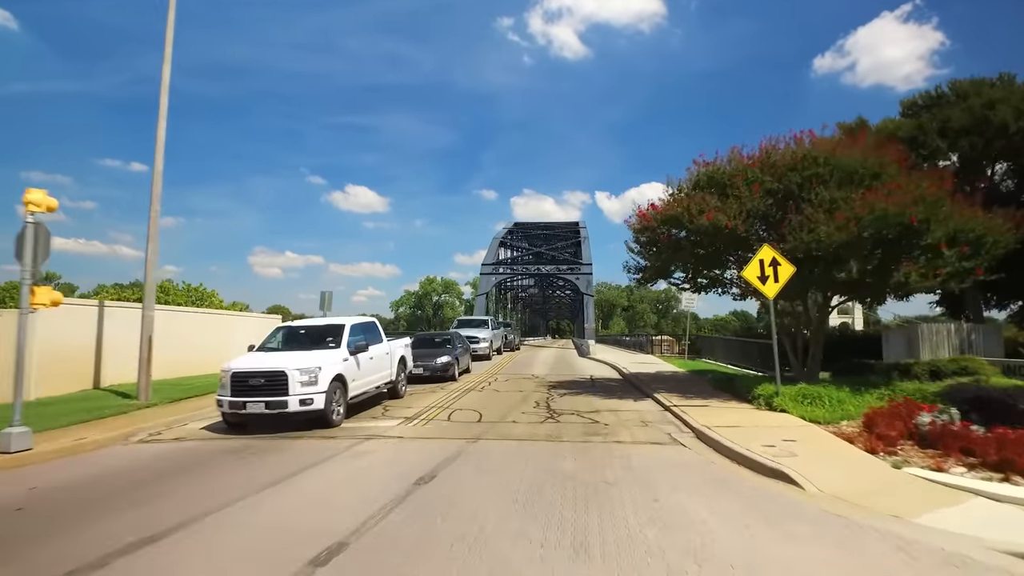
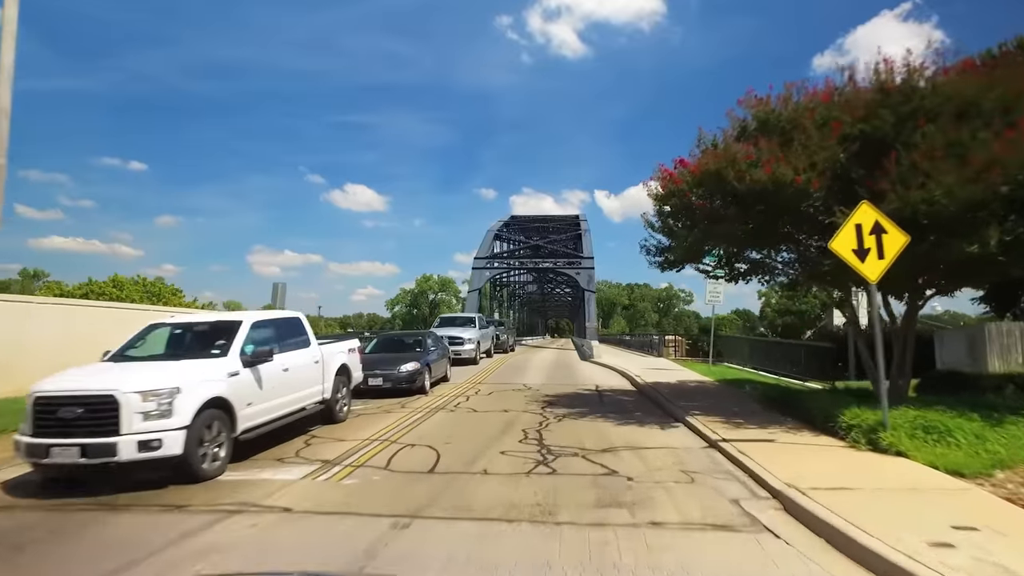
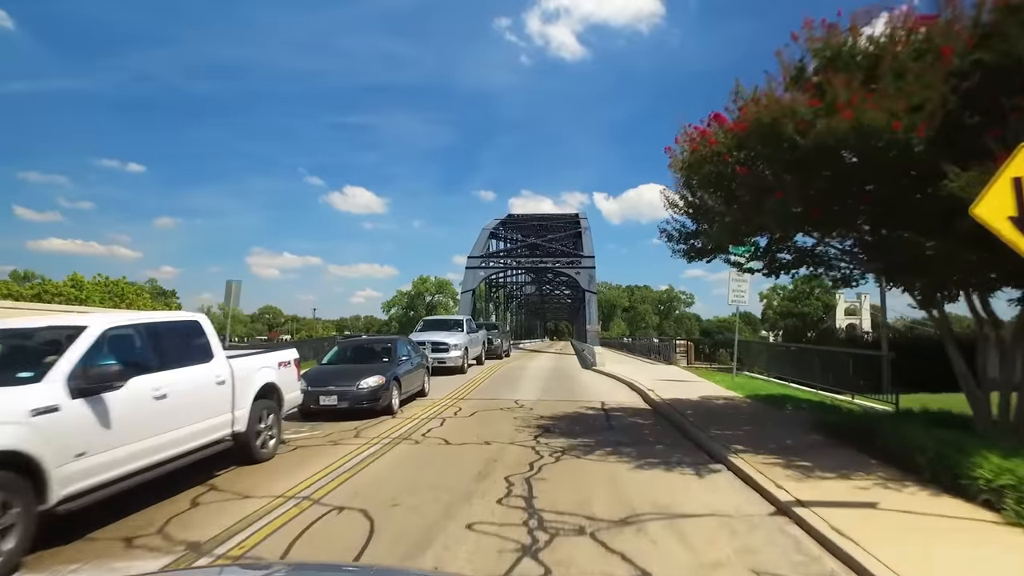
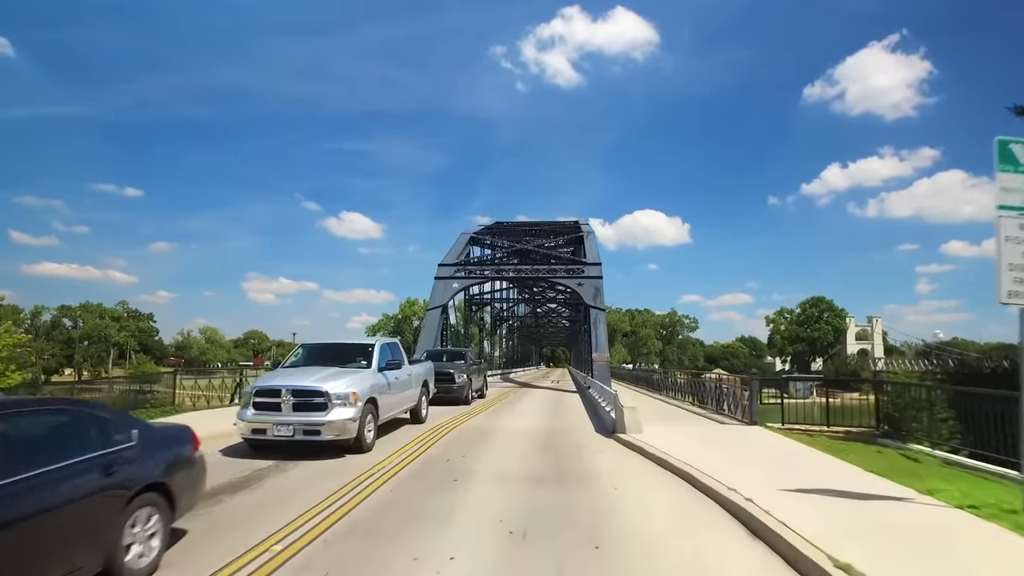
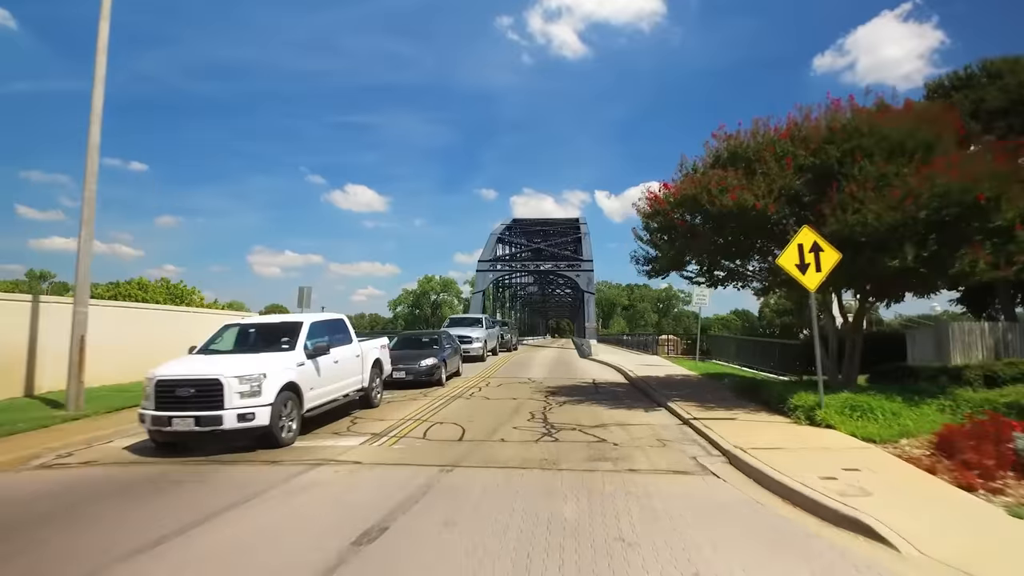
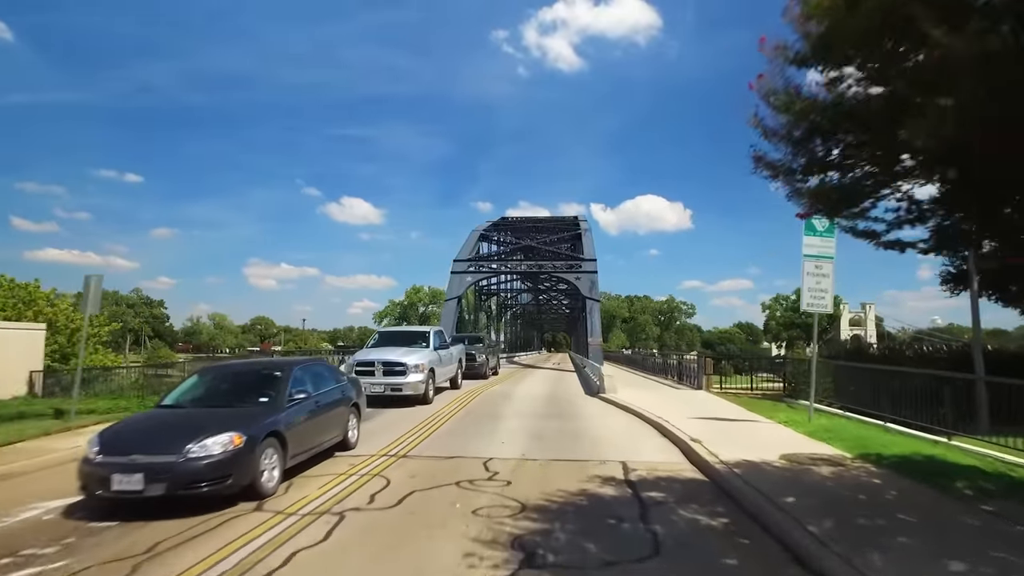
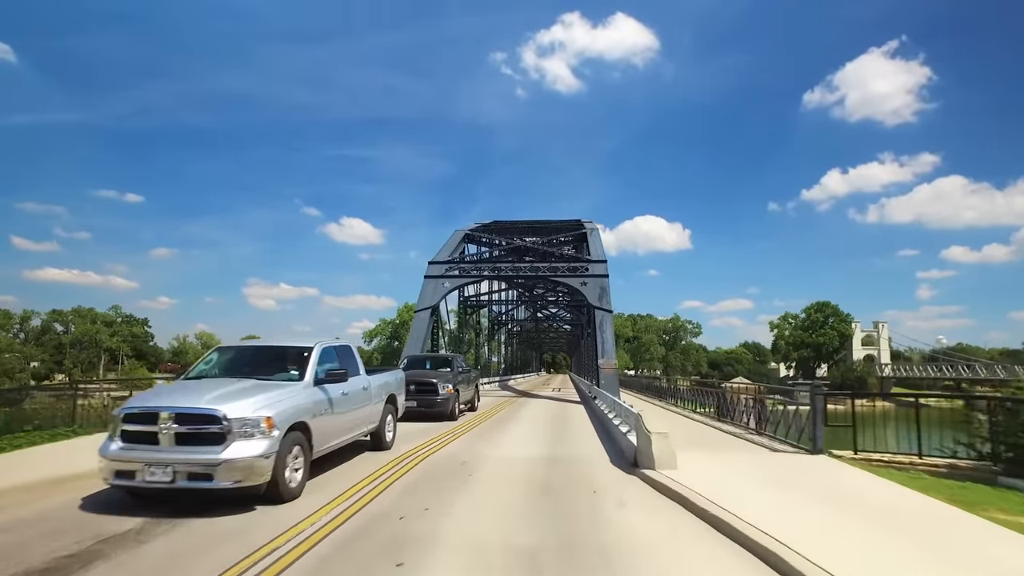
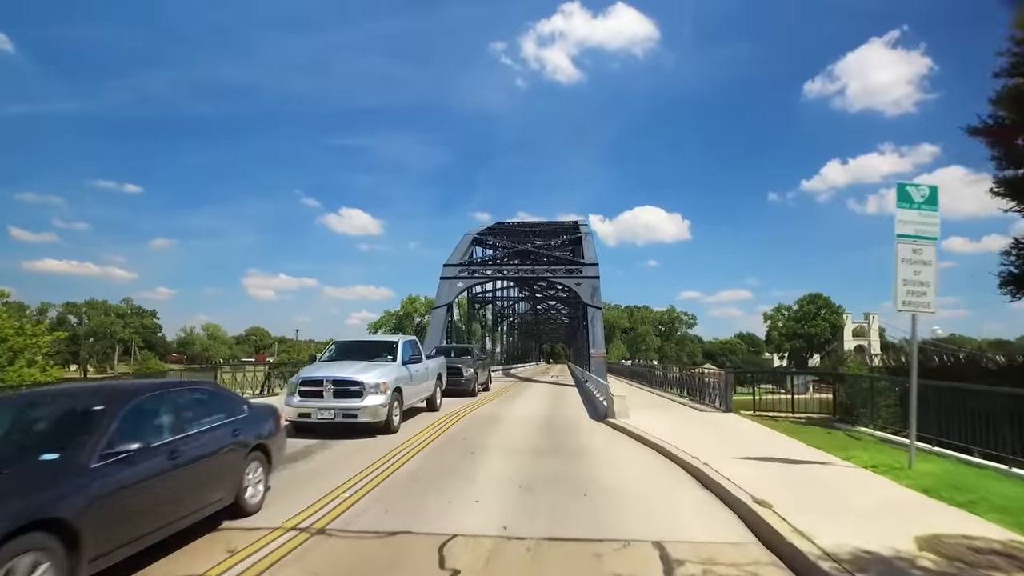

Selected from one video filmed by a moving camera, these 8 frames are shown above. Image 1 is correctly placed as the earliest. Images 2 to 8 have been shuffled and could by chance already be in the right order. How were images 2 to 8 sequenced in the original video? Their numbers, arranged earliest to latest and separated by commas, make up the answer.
5, 2, 3, 6, 8, 4, 7
